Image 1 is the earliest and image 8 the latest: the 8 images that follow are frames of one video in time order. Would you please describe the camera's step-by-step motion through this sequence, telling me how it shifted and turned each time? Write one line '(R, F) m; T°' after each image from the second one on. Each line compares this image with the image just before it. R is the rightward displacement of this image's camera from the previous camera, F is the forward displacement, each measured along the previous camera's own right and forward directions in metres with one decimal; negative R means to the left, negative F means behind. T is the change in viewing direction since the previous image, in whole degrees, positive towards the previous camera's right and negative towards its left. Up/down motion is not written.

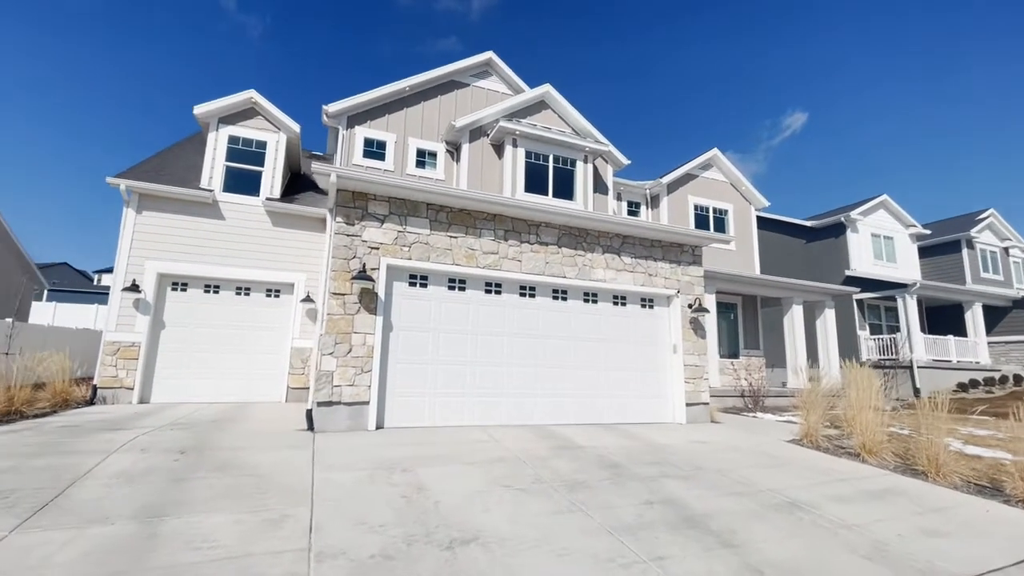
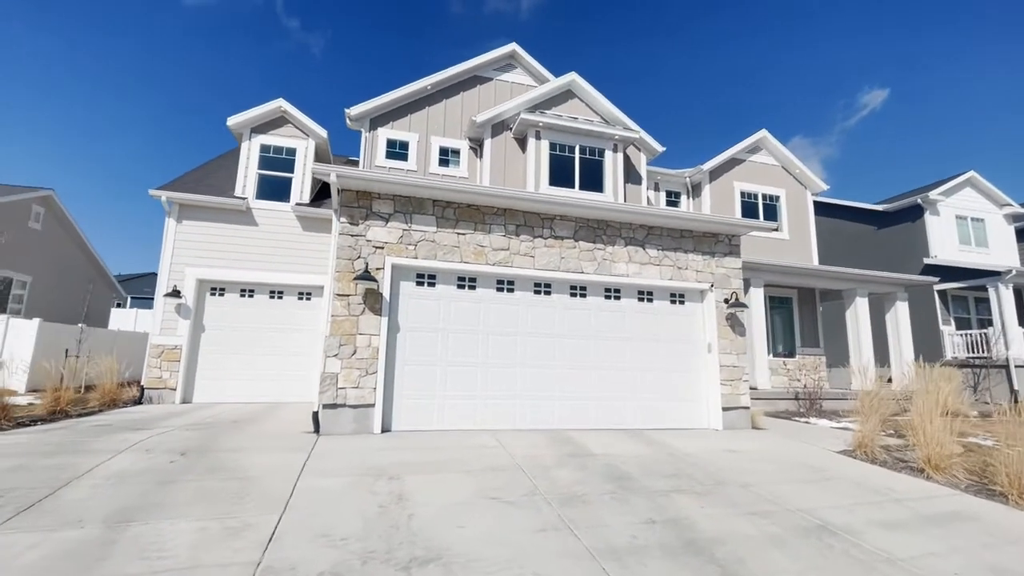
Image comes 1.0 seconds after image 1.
(+0.7, +0.4) m; -7°
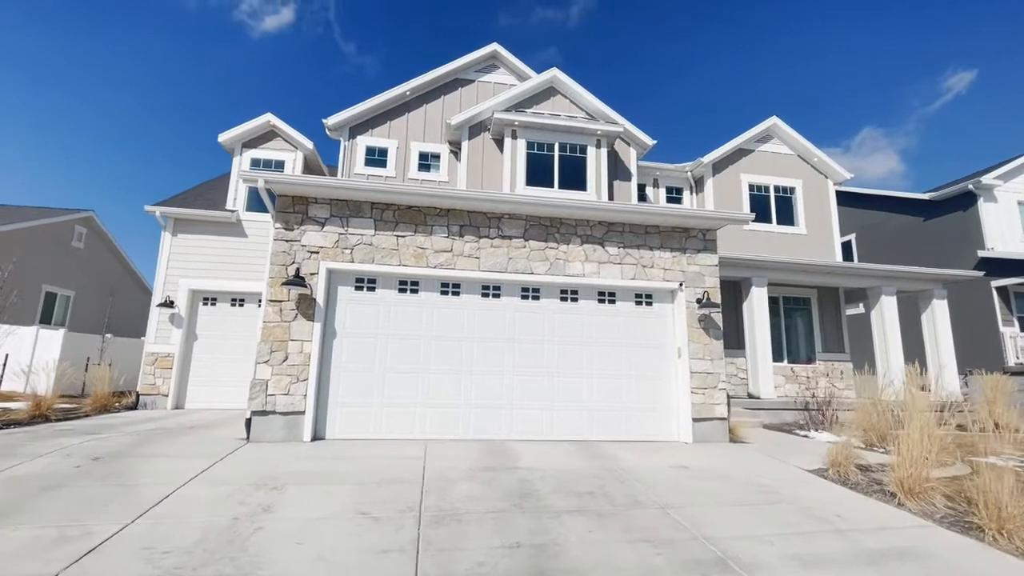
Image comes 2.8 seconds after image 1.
(+1.7, +0.4) m; -6°
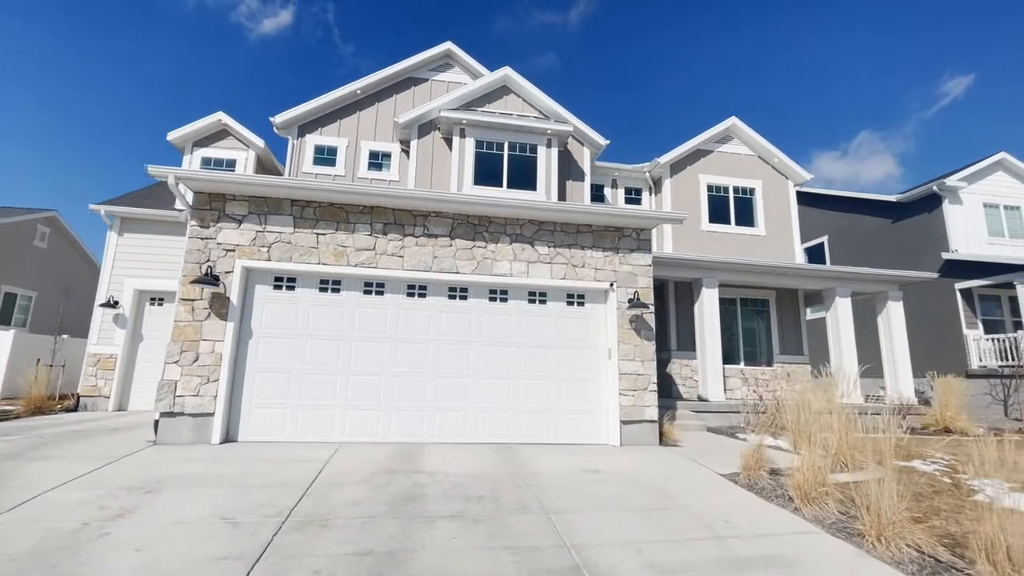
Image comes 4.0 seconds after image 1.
(+1.1, +0.1) m; 0°
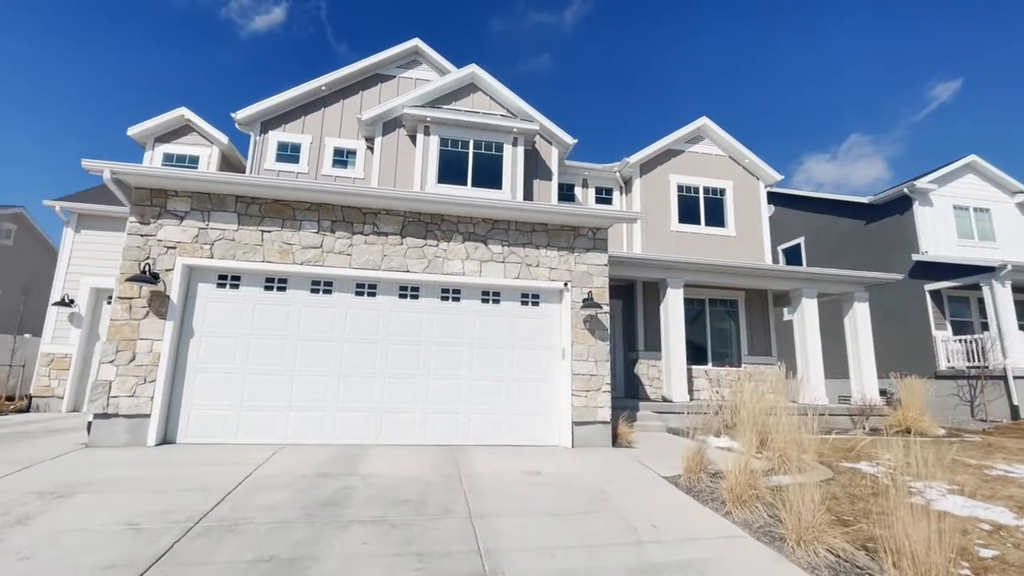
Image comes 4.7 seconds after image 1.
(+0.6, +0.1) m; +1°
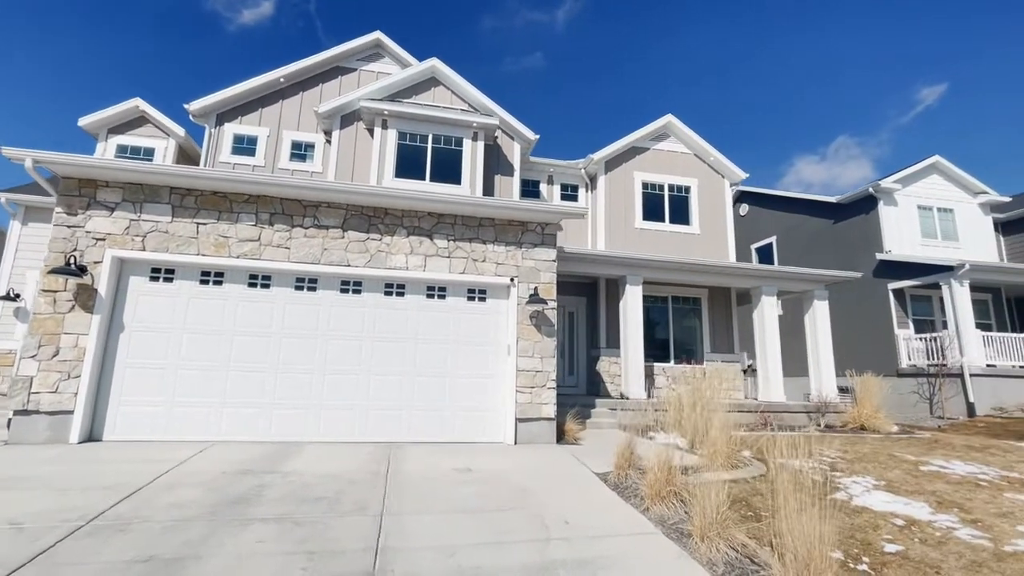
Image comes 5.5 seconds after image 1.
(+0.7, +0.1) m; +1°
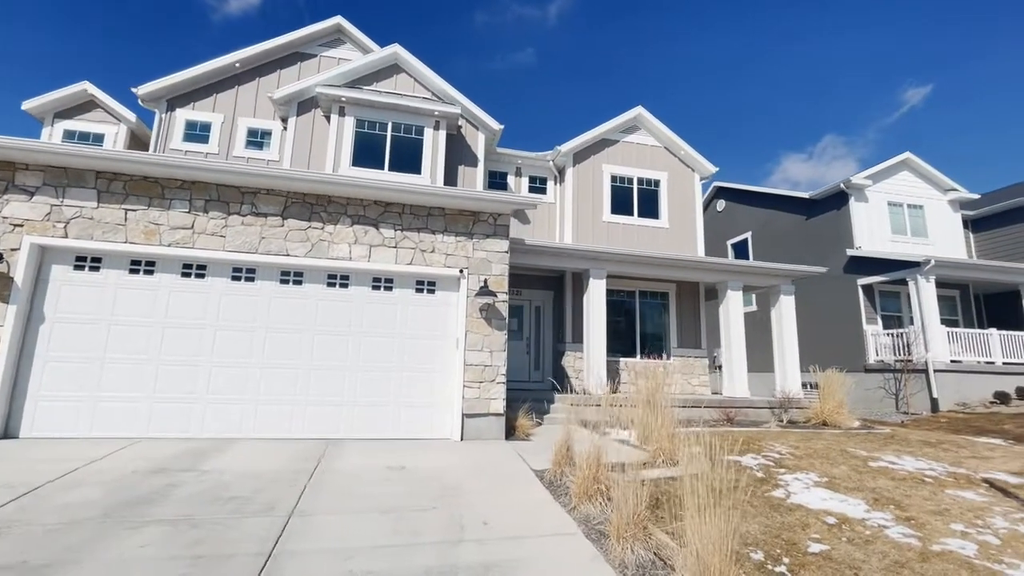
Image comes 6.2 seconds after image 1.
(+0.6, +0.2) m; +1°
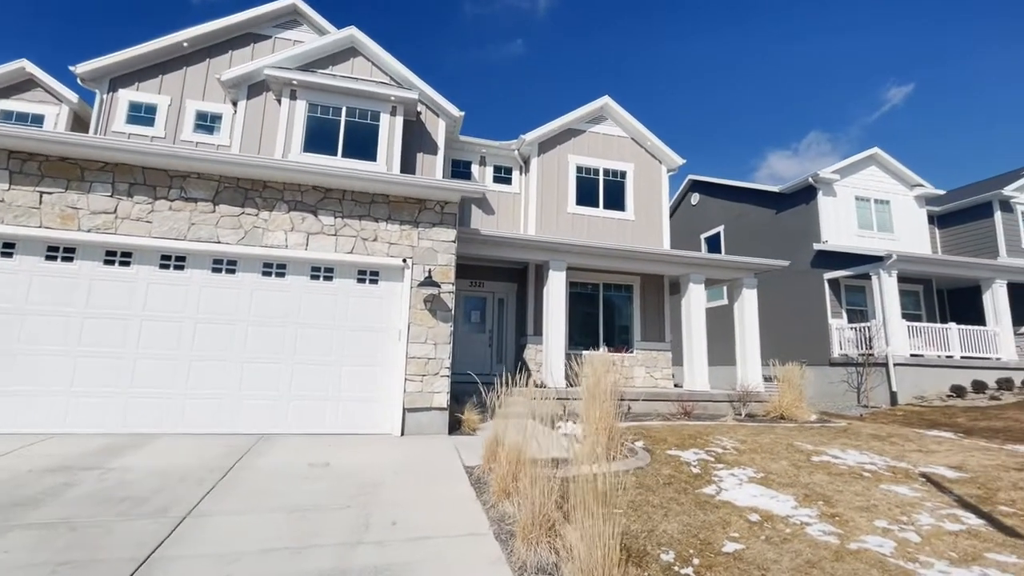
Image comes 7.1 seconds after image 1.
(+0.6, +0.2) m; +2°
